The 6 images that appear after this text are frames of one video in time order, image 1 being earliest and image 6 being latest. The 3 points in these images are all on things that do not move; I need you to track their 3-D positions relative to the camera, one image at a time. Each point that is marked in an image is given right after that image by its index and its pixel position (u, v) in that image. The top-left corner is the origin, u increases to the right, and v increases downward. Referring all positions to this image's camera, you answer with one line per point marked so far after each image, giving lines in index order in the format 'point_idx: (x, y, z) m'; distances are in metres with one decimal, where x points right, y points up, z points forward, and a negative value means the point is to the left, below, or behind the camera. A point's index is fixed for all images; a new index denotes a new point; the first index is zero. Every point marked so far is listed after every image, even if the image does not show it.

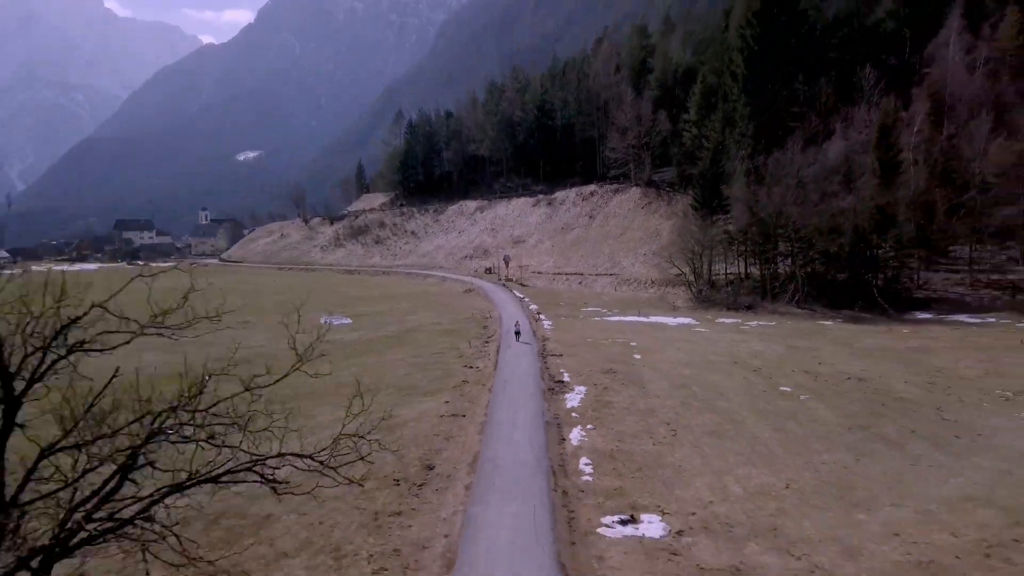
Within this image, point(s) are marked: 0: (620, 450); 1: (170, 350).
0: (+0.4, -0.7, +3.4) m
1: (-2.8, -0.5, +6.9) m
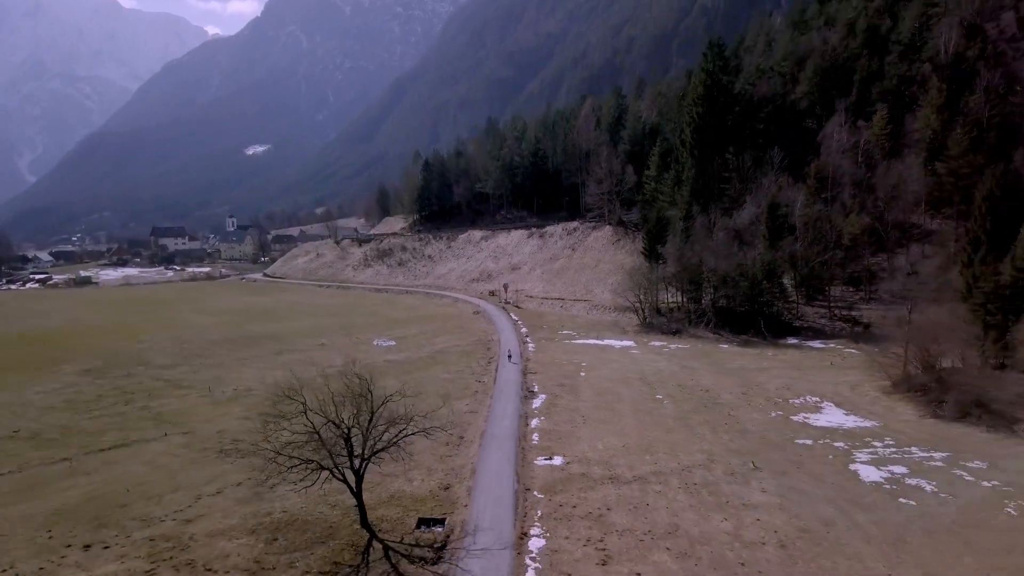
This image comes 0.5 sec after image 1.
0: (+0.3, -1.2, +6.9) m
1: (-2.8, -1.0, +10.4) m
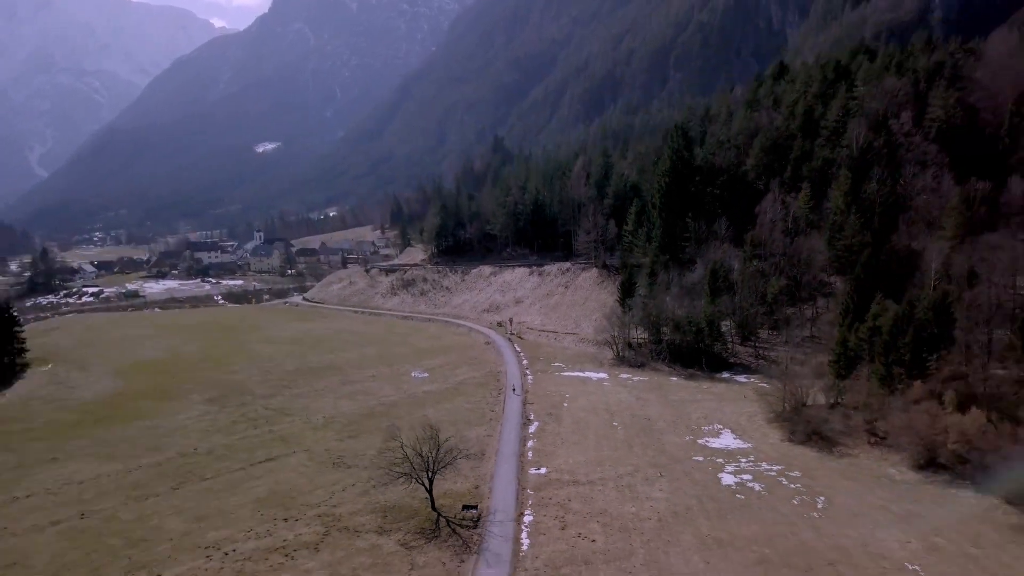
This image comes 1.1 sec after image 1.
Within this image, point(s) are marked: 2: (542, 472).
0: (+0.4, -2.1, +10.8) m
1: (-2.8, -1.9, +14.3) m
2: (+0.3, -2.2, +9.9) m
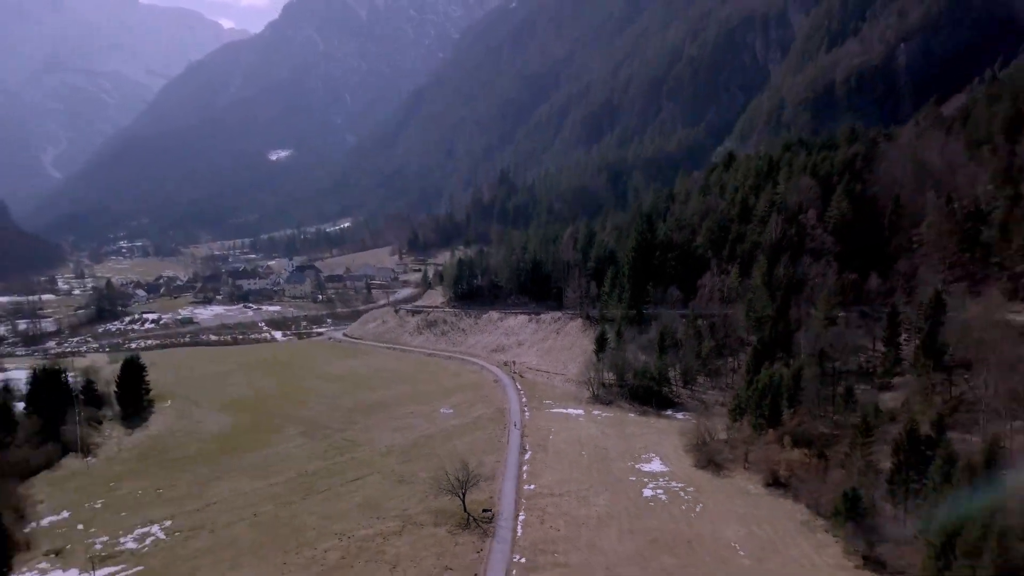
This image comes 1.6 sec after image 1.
0: (+0.4, -3.7, +16.5) m
1: (-2.7, -3.4, +20.1) m
2: (+0.4, -3.8, +15.6) m
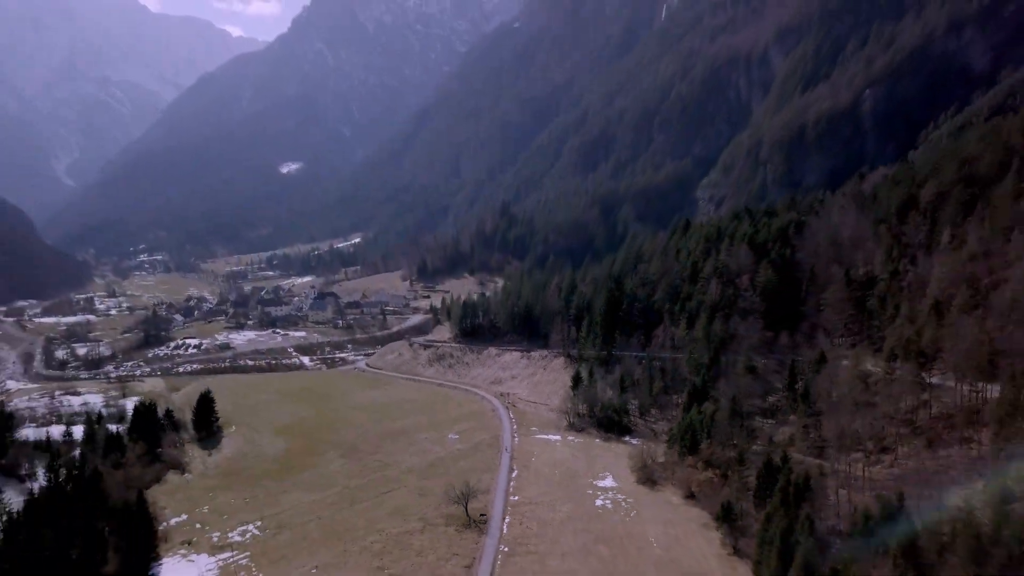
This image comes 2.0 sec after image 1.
0: (+0.1, -5.4, +22.4) m
1: (-3.0, -5.1, +26.1) m
2: (+0.1, -5.5, +21.6) m
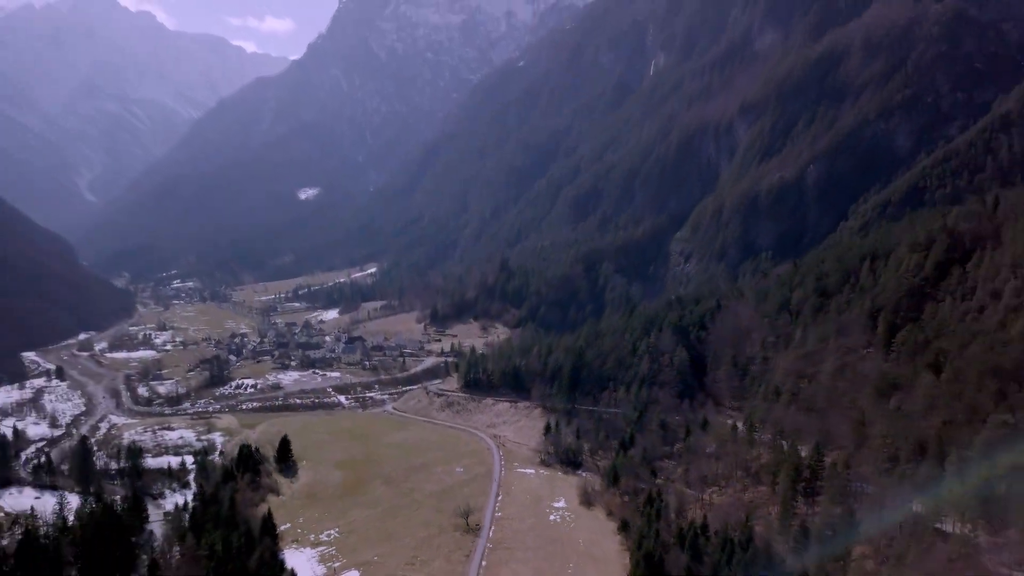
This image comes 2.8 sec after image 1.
0: (-0.5, -9.0, +34.3) m
1: (-3.6, -8.8, +37.9) m
2: (-0.5, -9.1, +33.4) m
